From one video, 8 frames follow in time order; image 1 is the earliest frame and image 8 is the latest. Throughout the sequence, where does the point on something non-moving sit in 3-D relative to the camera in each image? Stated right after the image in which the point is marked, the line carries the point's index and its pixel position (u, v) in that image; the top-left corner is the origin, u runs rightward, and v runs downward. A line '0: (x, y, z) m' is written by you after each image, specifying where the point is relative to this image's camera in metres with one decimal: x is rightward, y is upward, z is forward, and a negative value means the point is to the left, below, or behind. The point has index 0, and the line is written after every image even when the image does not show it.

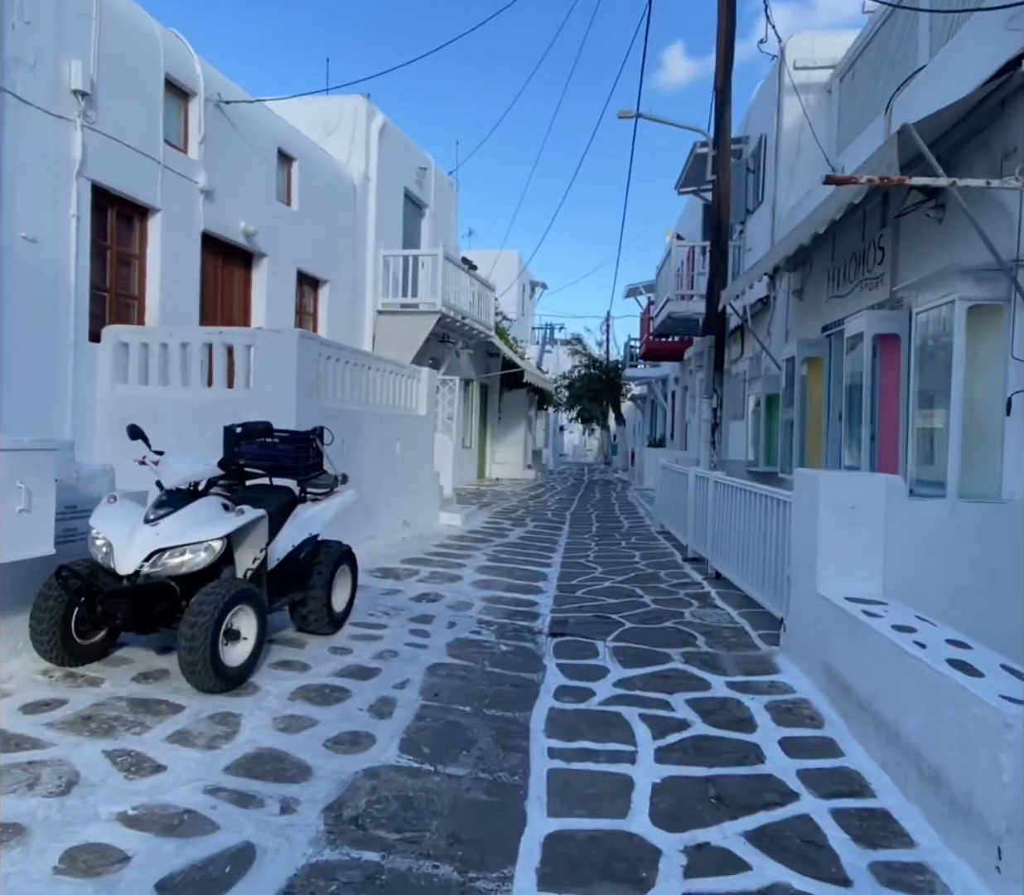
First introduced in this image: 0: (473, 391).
0: (-1.0, +1.4, +18.9) m
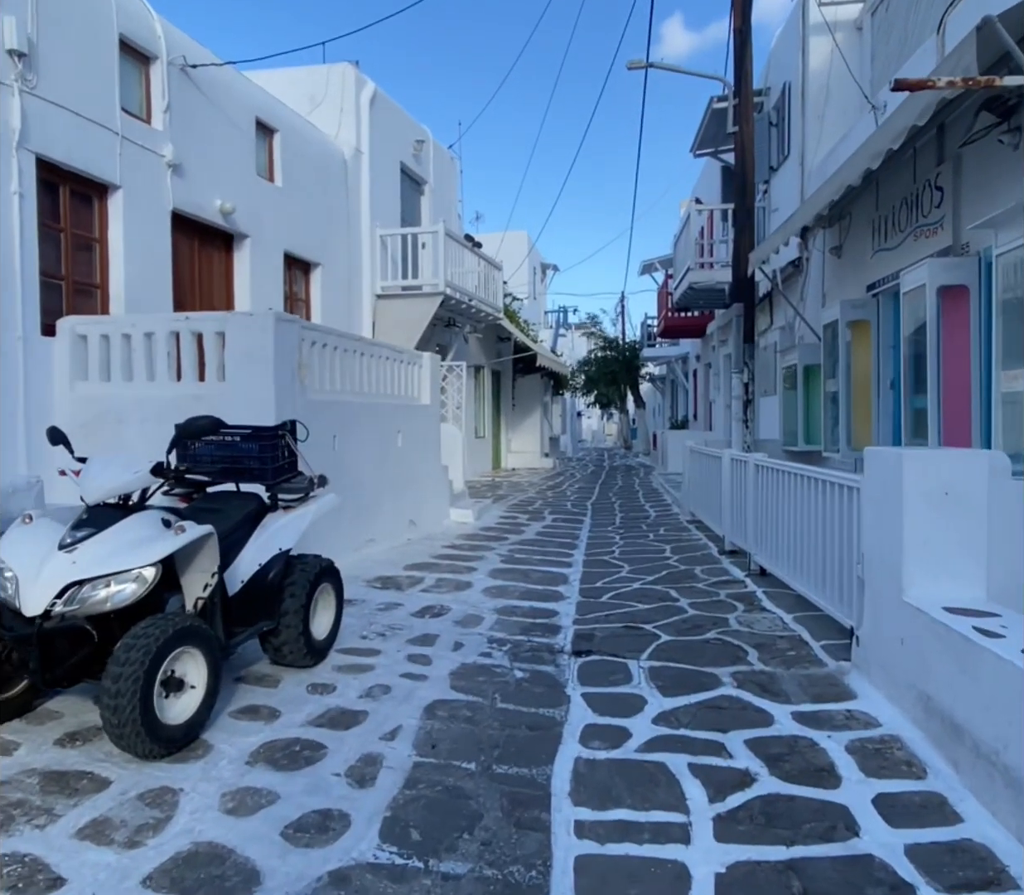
0: (-0.7, +1.7, +18.0) m
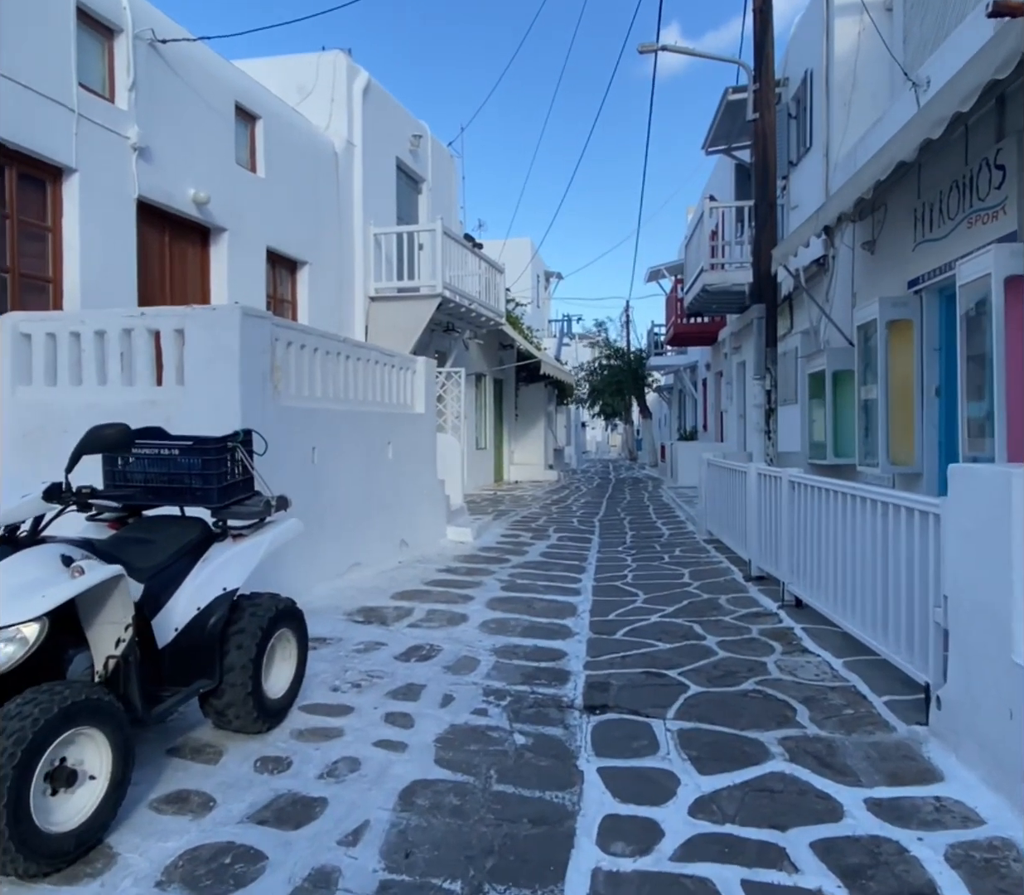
0: (-0.6, +1.4, +17.2) m
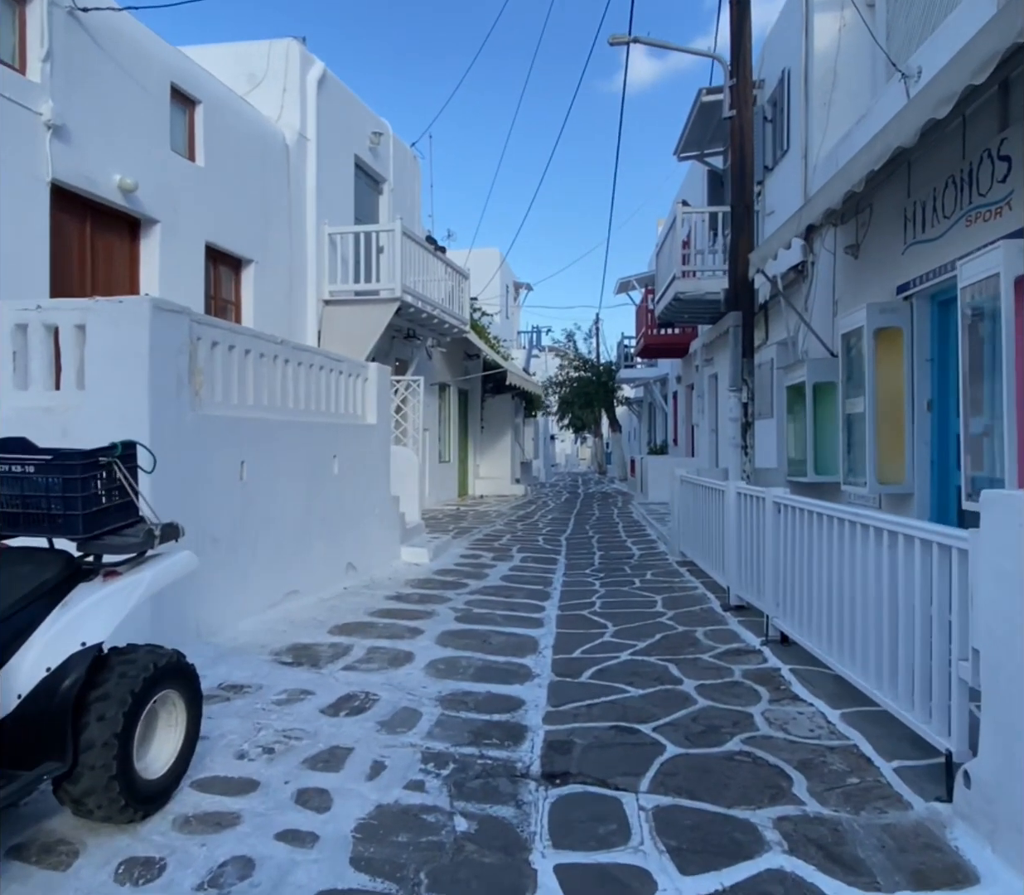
0: (-1.4, +1.1, +16.5) m
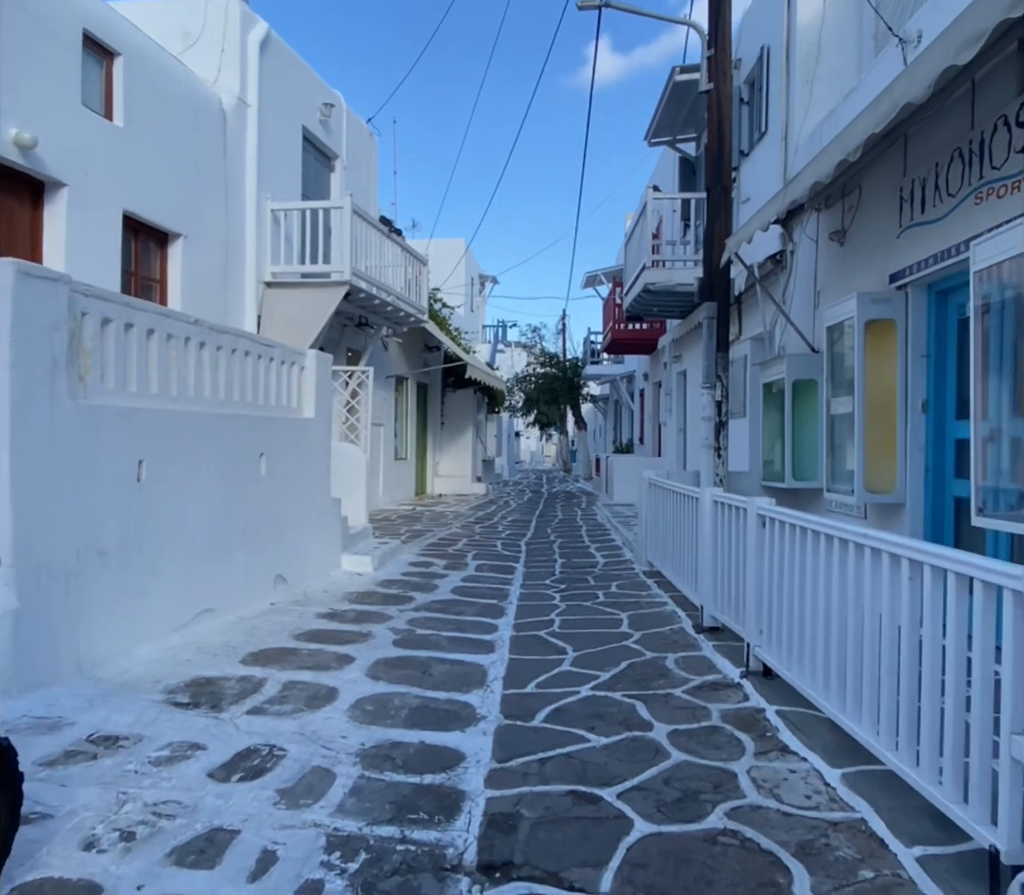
0: (-2.2, +1.2, +15.6) m
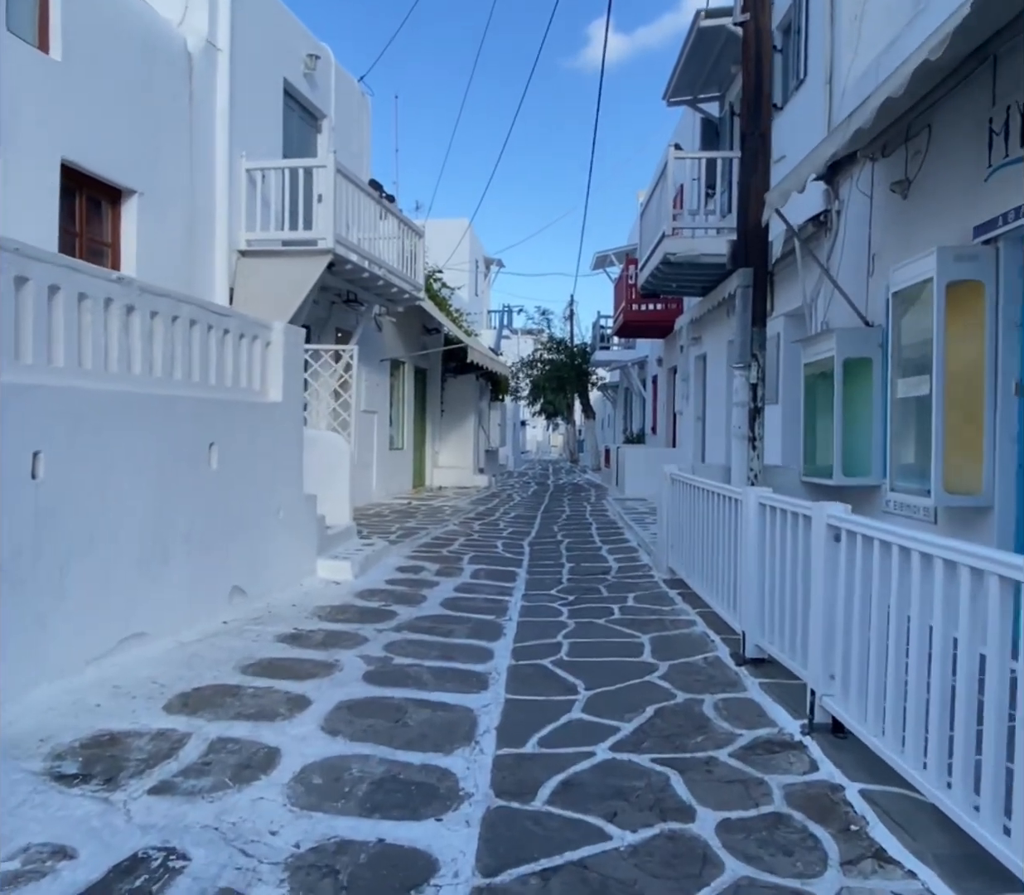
0: (-2.1, +1.4, +14.5) m
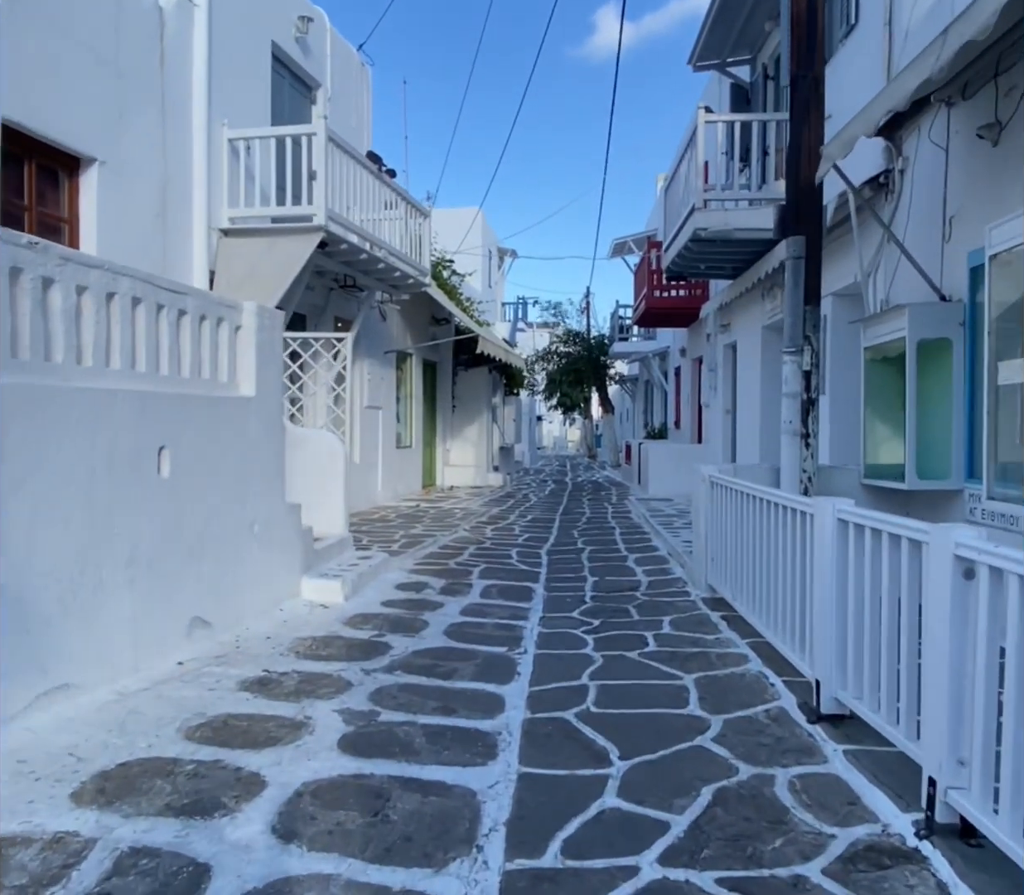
0: (-1.8, +1.4, +13.6) m
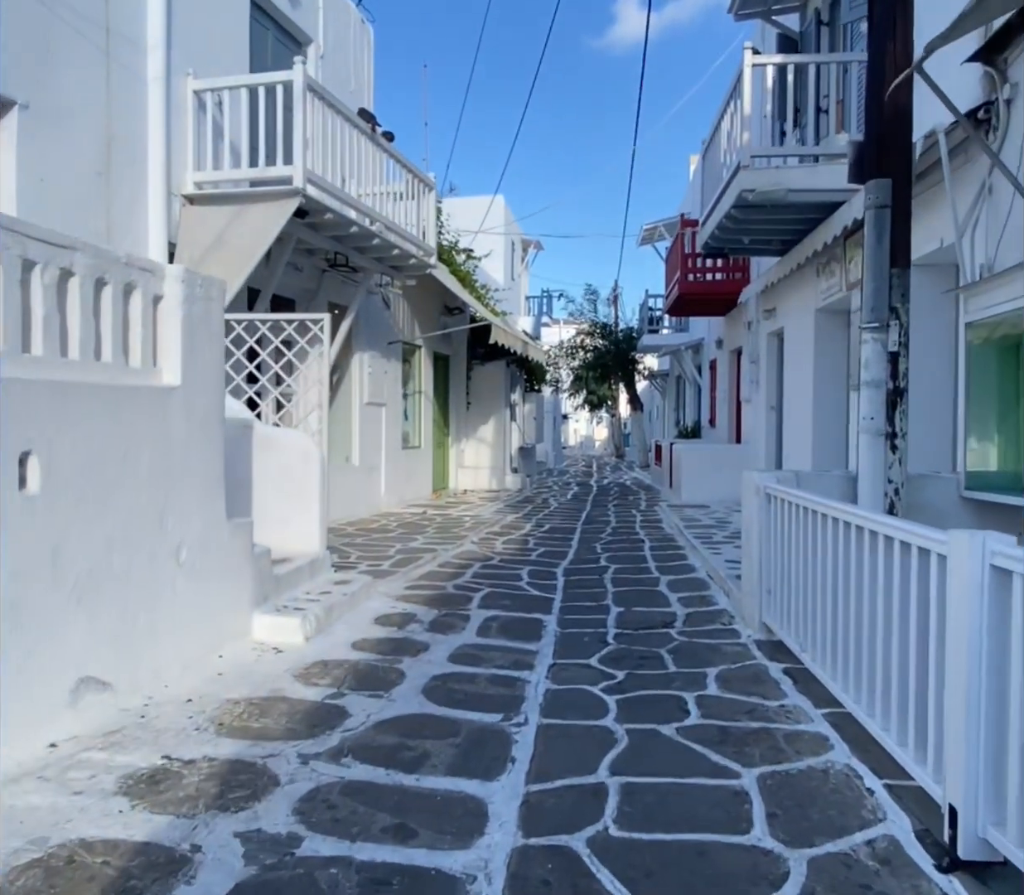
0: (-1.5, +1.4, +12.4) m
